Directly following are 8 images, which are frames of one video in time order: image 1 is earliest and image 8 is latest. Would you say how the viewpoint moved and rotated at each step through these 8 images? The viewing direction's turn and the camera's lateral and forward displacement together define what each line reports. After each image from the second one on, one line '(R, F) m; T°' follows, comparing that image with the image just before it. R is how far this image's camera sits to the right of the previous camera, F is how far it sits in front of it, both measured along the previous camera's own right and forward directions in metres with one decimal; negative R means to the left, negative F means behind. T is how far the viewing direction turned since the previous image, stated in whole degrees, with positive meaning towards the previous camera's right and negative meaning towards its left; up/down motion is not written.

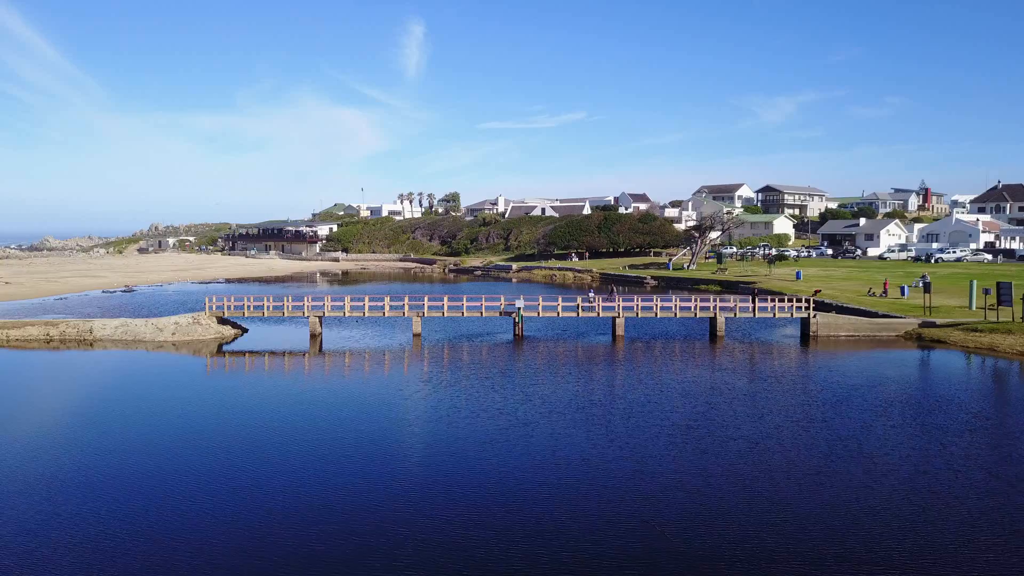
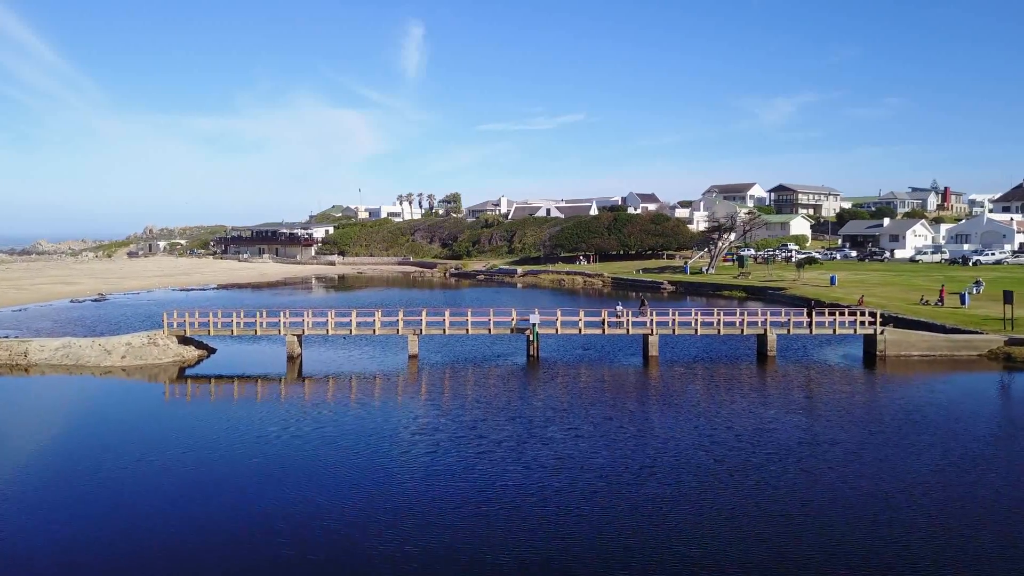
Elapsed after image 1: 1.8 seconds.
(-0.6, +6.2) m; 0°
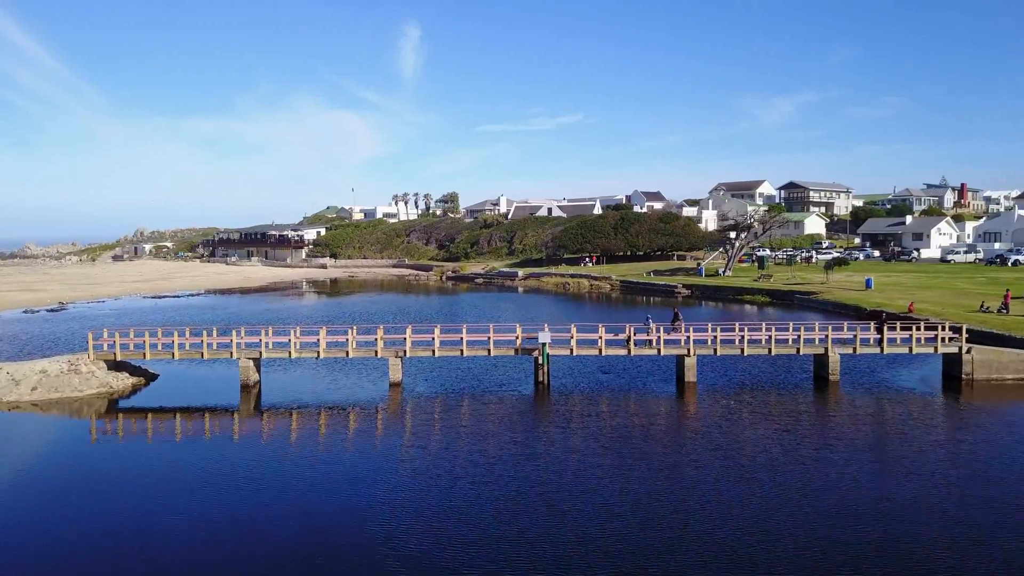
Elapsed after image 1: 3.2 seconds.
(-0.2, +6.3) m; 0°
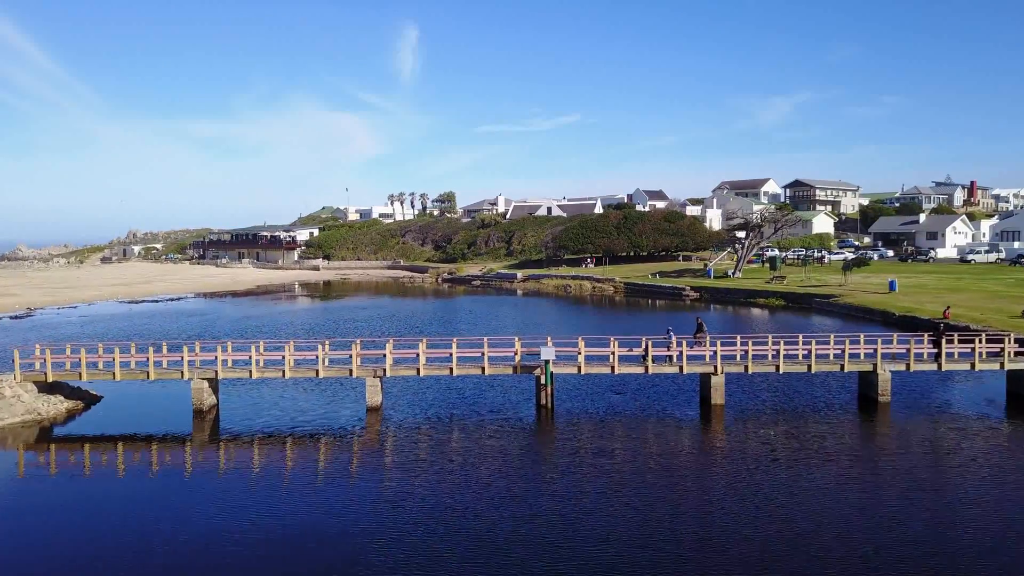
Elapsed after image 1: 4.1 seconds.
(0.0, +4.0) m; 0°
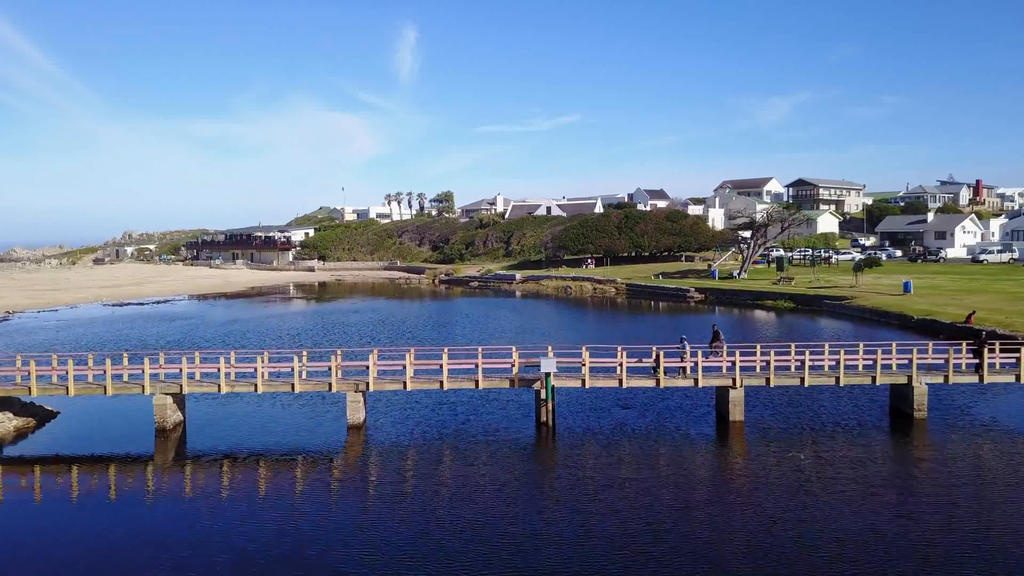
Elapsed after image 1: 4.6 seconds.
(+0.1, +2.3) m; 0°
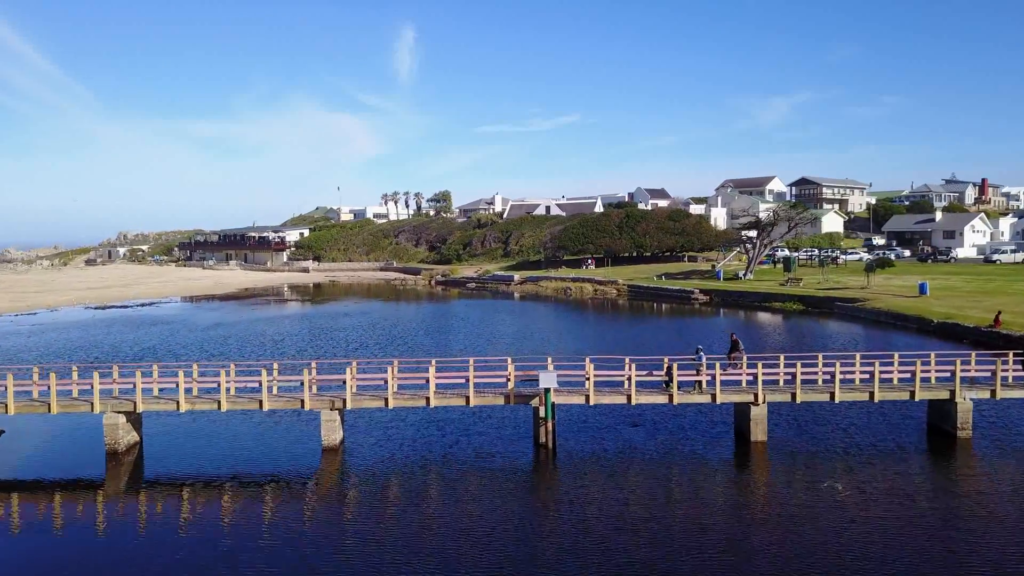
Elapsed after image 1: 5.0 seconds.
(+0.1, +2.4) m; 0°
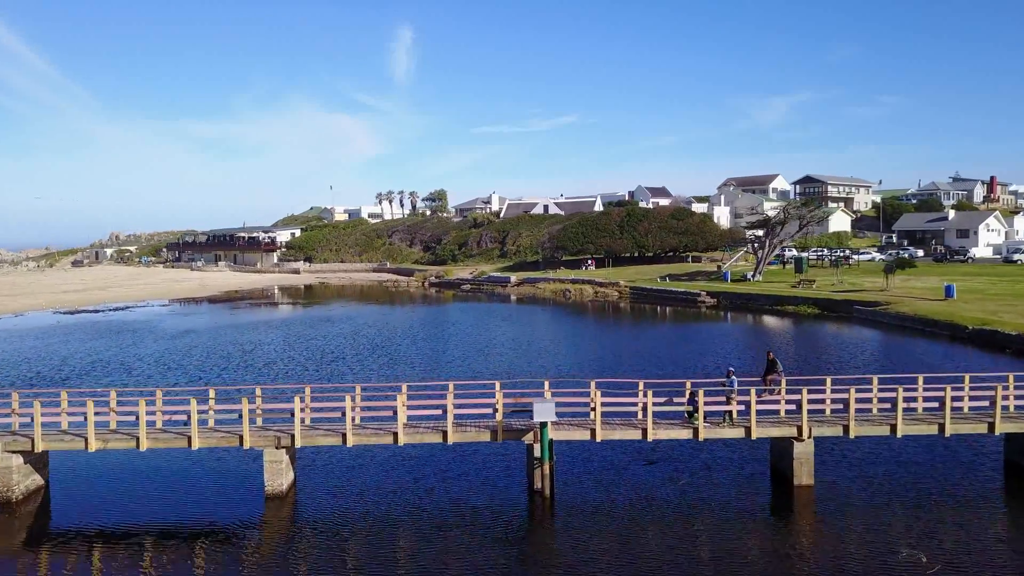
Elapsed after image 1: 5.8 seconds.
(+0.2, +3.7) m; 0°
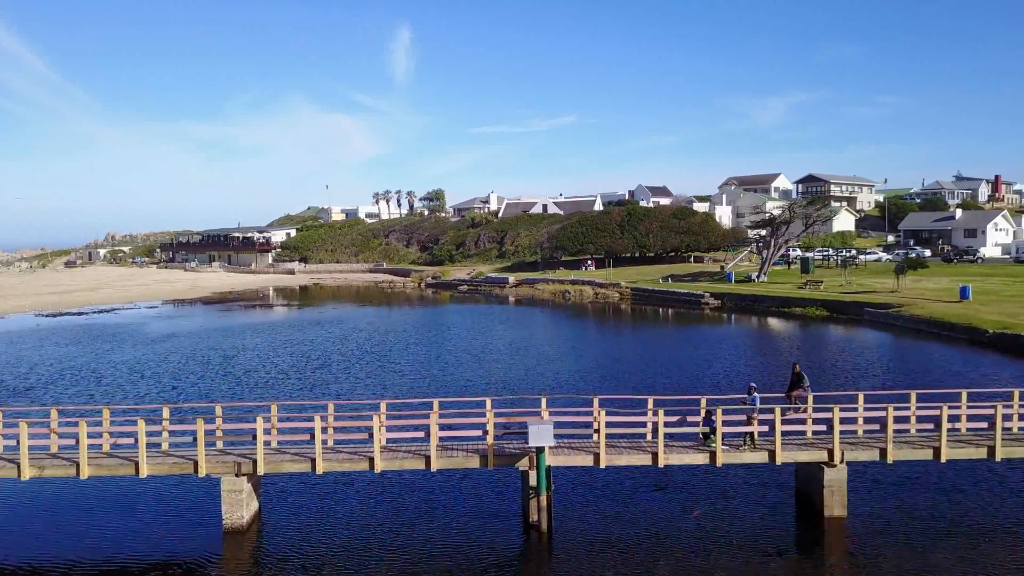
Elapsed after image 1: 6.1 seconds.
(+0.1, +1.9) m; 0°
